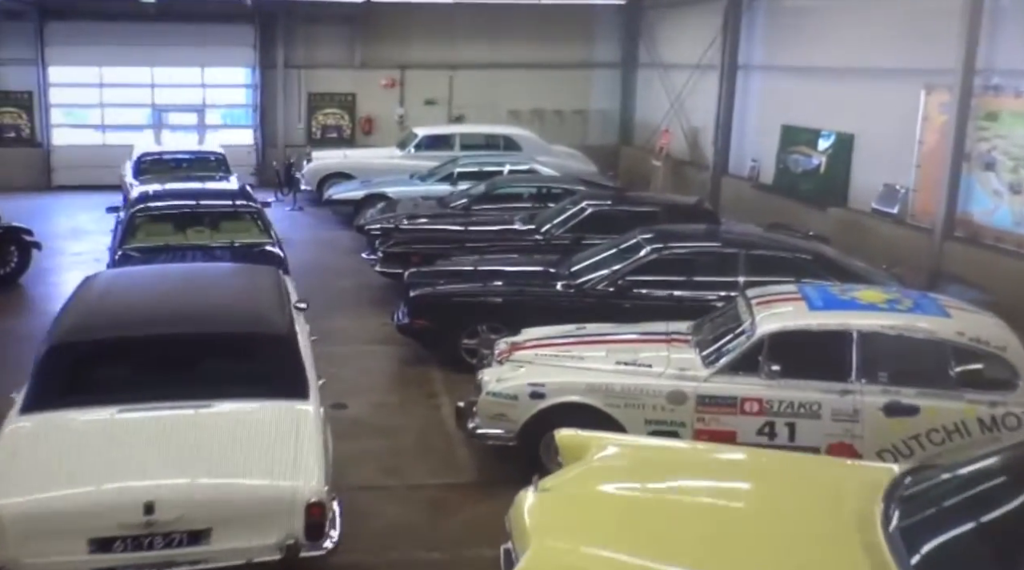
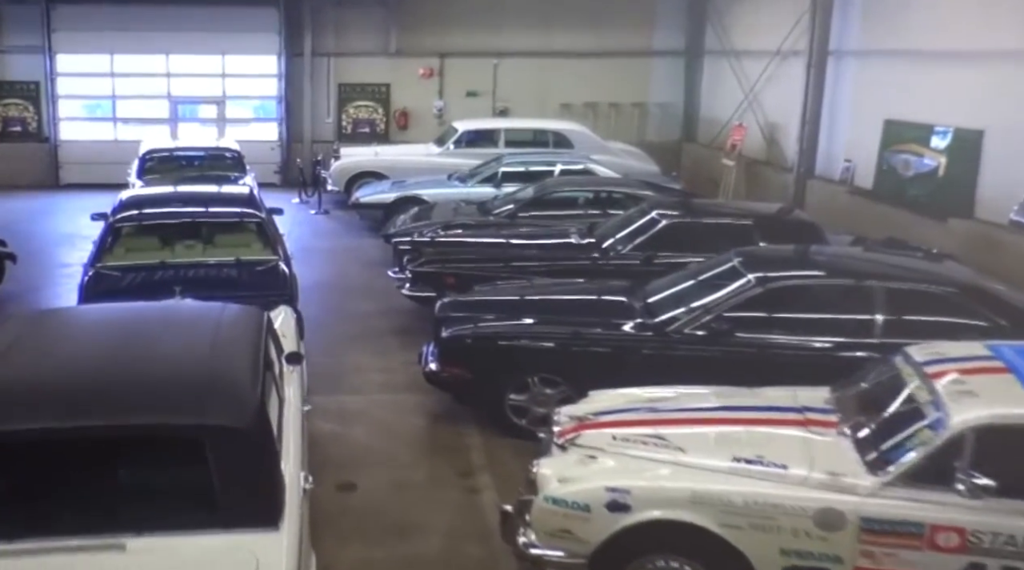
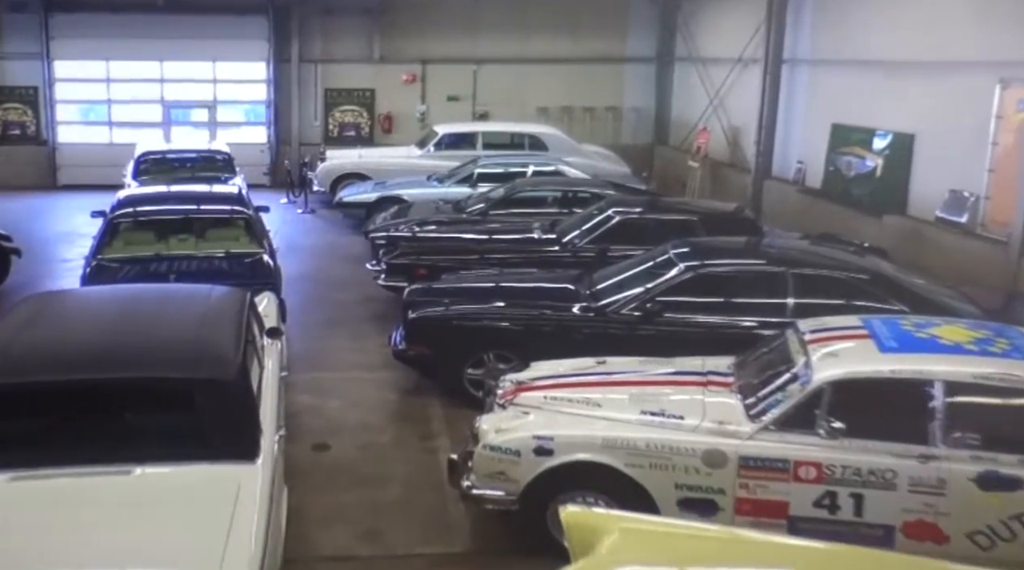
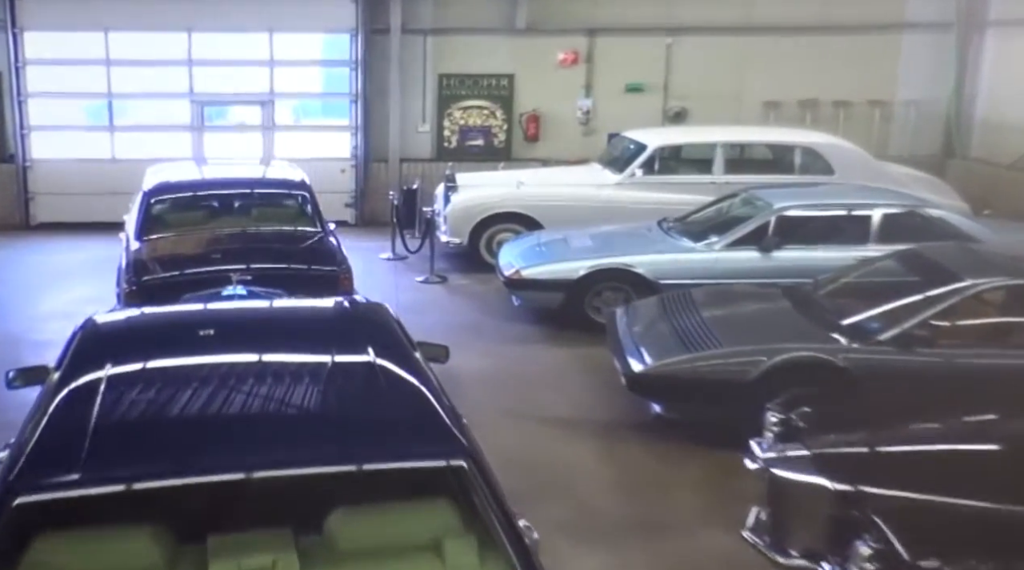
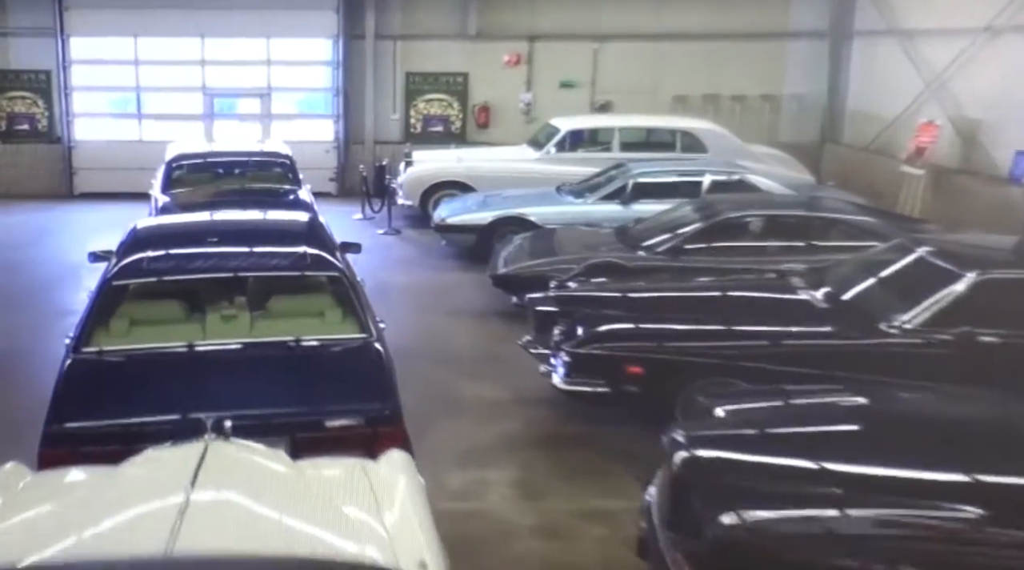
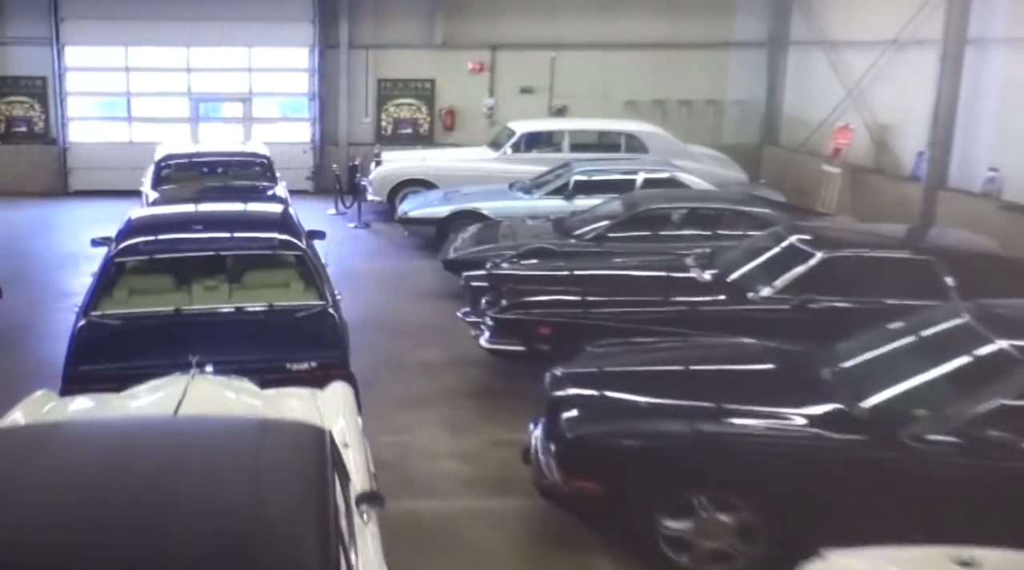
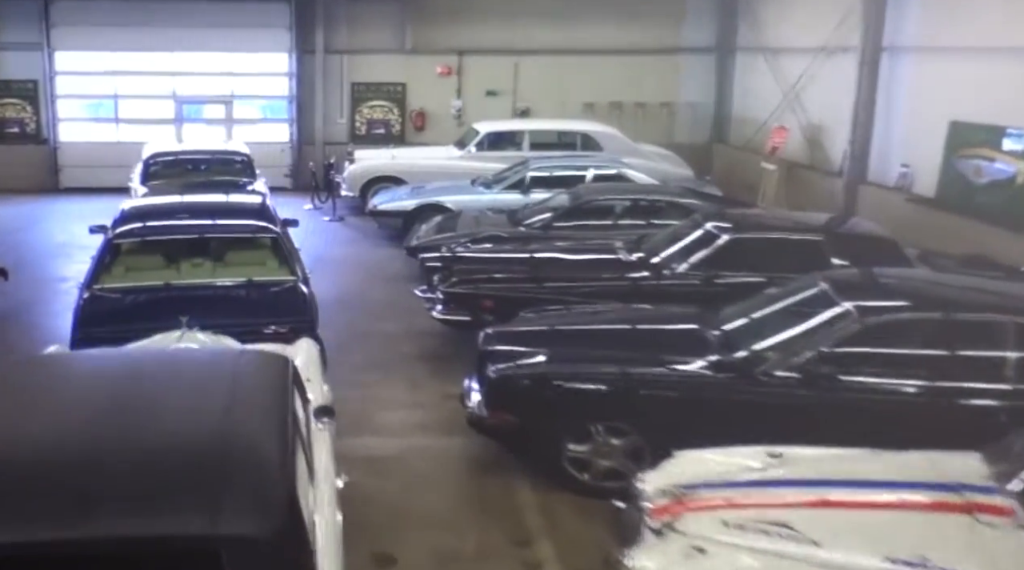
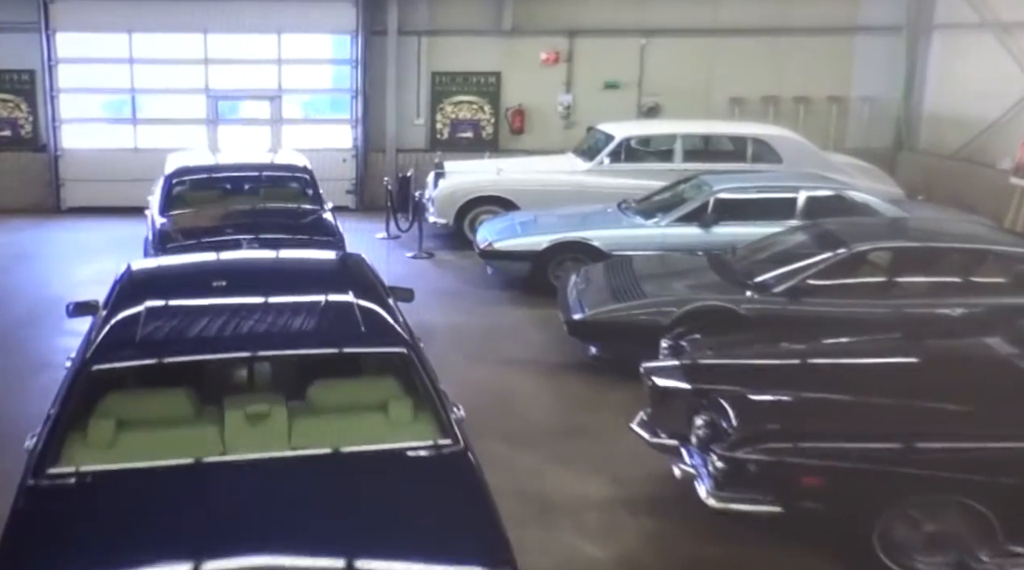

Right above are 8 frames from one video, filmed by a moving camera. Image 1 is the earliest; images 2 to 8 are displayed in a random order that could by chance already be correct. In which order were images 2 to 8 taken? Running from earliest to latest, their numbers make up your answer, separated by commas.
3, 2, 7, 6, 5, 8, 4
